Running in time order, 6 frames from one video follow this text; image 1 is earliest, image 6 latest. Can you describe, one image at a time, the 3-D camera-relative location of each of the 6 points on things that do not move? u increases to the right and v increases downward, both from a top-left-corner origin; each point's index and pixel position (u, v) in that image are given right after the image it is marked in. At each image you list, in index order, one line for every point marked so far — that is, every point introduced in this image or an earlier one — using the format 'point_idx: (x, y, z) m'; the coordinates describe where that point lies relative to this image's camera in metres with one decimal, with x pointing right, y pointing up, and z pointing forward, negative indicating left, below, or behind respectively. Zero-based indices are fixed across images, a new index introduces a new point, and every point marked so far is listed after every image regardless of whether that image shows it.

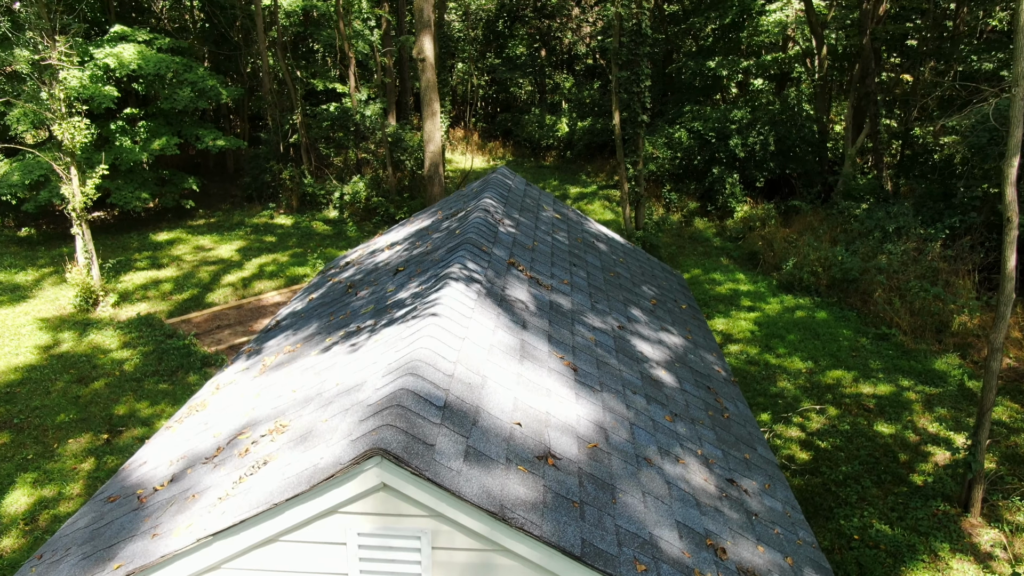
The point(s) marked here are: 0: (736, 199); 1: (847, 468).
0: (+7.5, +3.0, +20.0) m
1: (+5.3, -2.8, +9.4) m
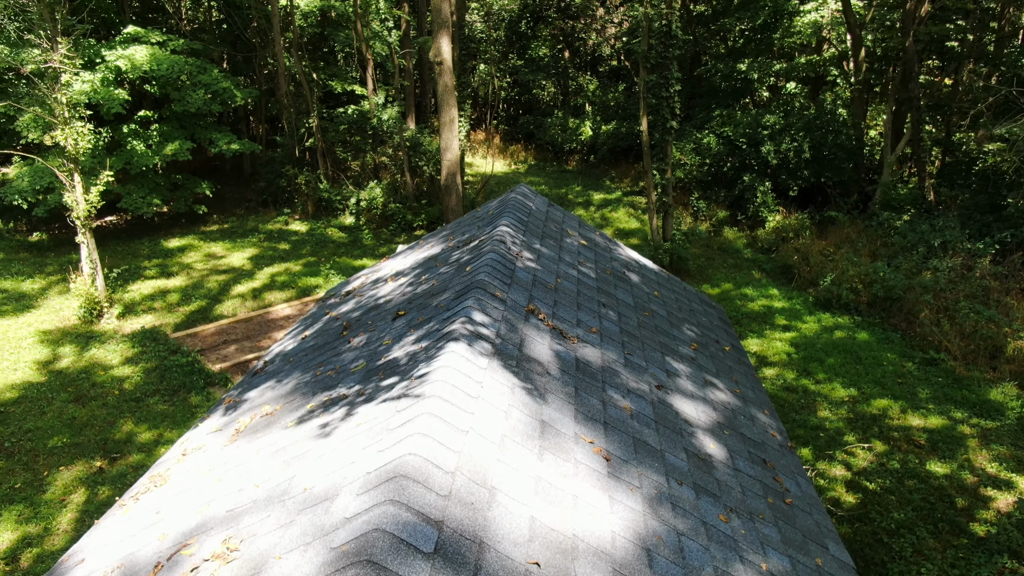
0: (+8.2, +2.5, +19.1) m
1: (+5.5, -3.2, +8.5) m
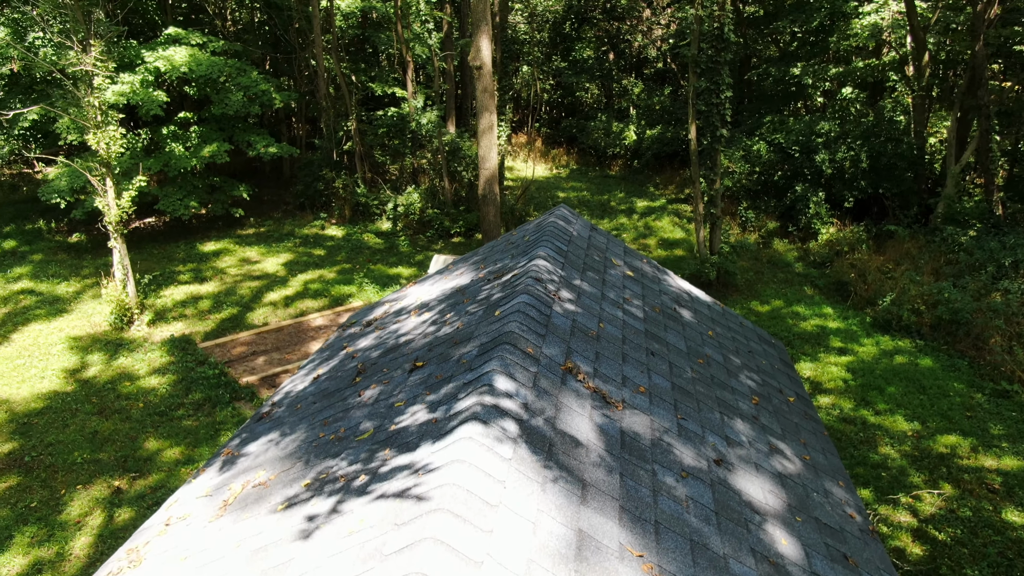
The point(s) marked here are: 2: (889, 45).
0: (+9.3, +2.1, +18.0) m
1: (+5.9, -3.7, +7.6) m
2: (+11.8, +7.6, +18.7) m
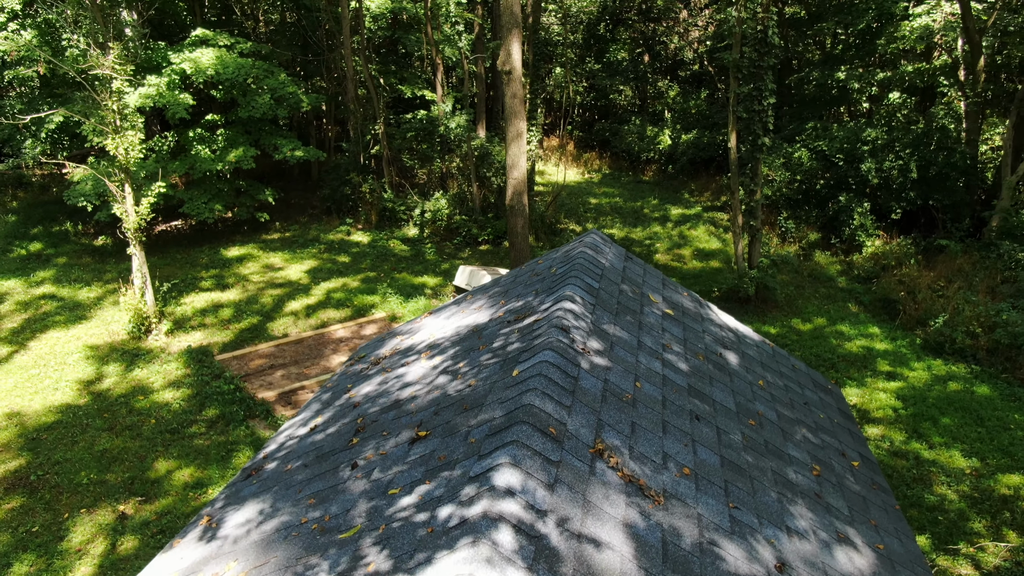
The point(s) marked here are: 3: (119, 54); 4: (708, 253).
0: (+10.1, +1.6, +17.0) m
1: (+6.1, -4.1, +6.8) m
2: (+12.7, +7.1, +17.7) m
3: (-8.0, +4.7, +12.0) m
4: (+5.7, +1.0, +17.4) m
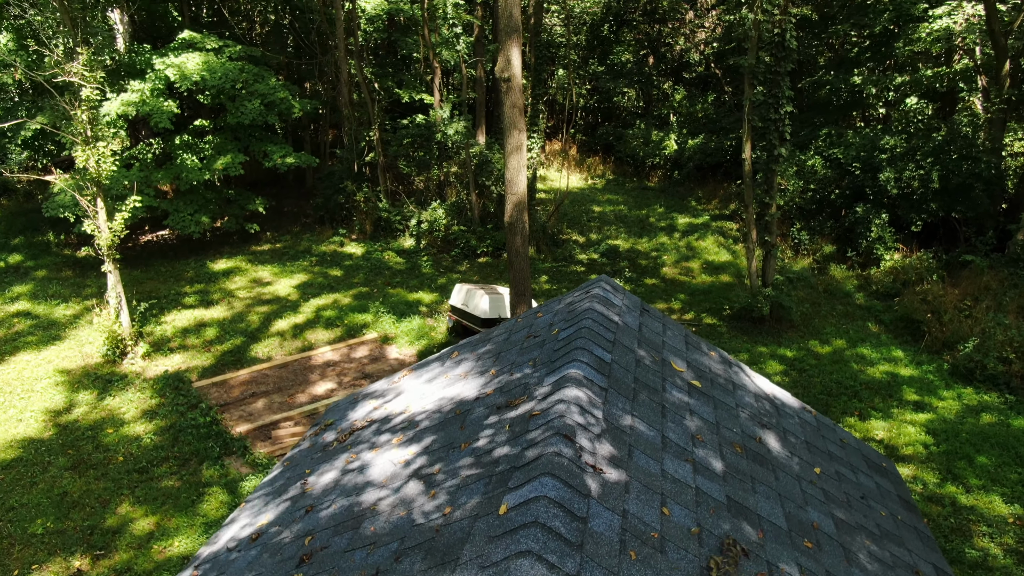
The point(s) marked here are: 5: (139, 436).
0: (+10.1, +1.2, +16.2) m
1: (+6.1, -4.5, +6.0) m
2: (+12.7, +6.7, +16.8) m
3: (-8.0, +4.3, +11.2) m
4: (+5.7, +0.6, +16.5) m
5: (-5.9, -2.4, +9.5) m
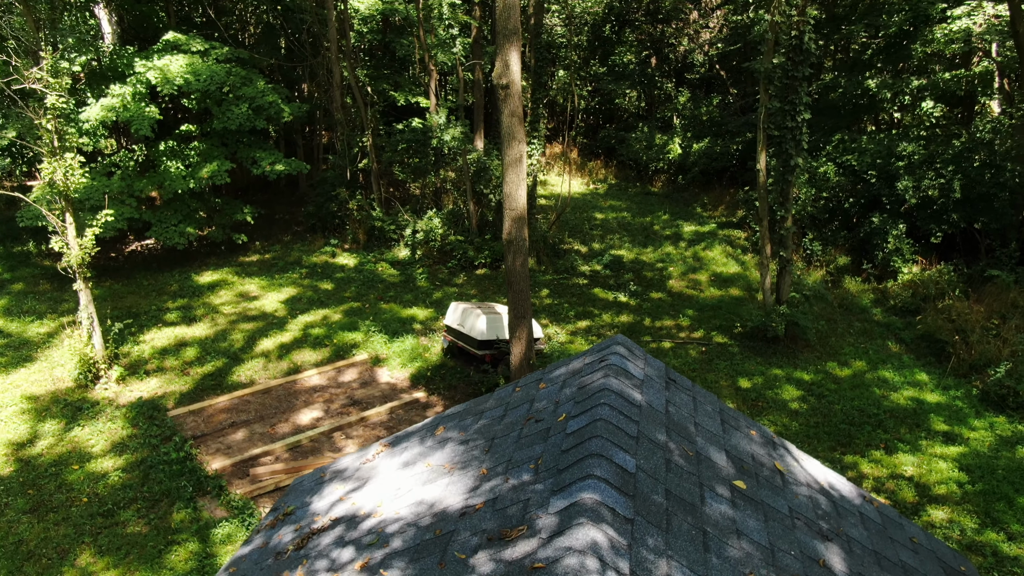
0: (+10.1, +0.8, +15.4) m
1: (+6.1, -4.9, +5.2) m
2: (+12.7, +6.3, +16.0) m
3: (-8.0, +3.9, +10.4) m
4: (+5.7, +0.2, +15.7) m
5: (-6.0, -2.8, +8.7) m
